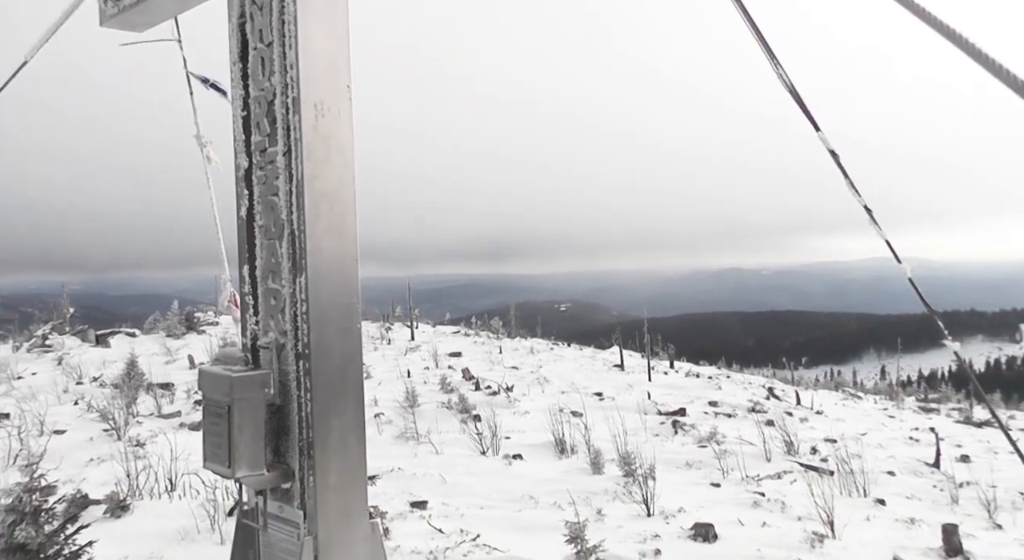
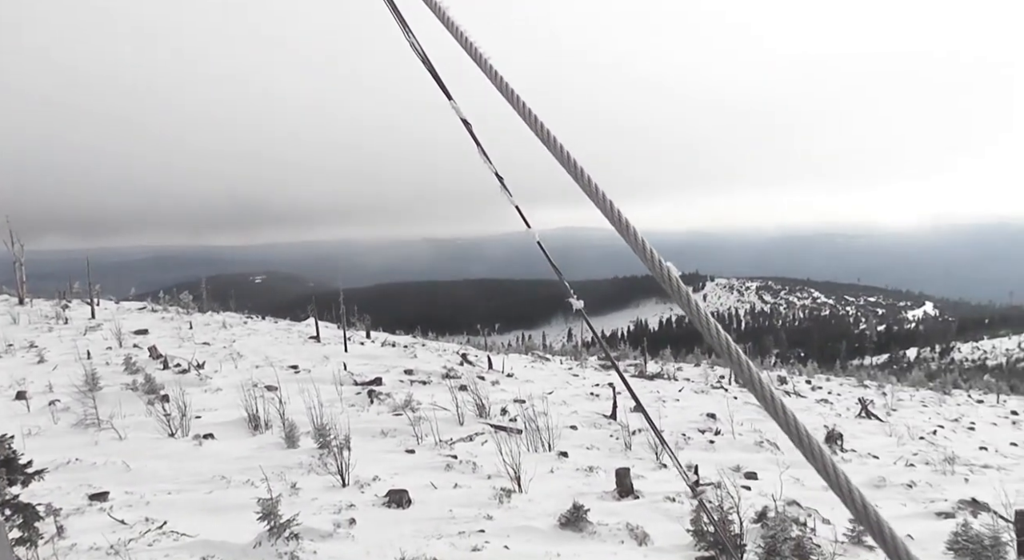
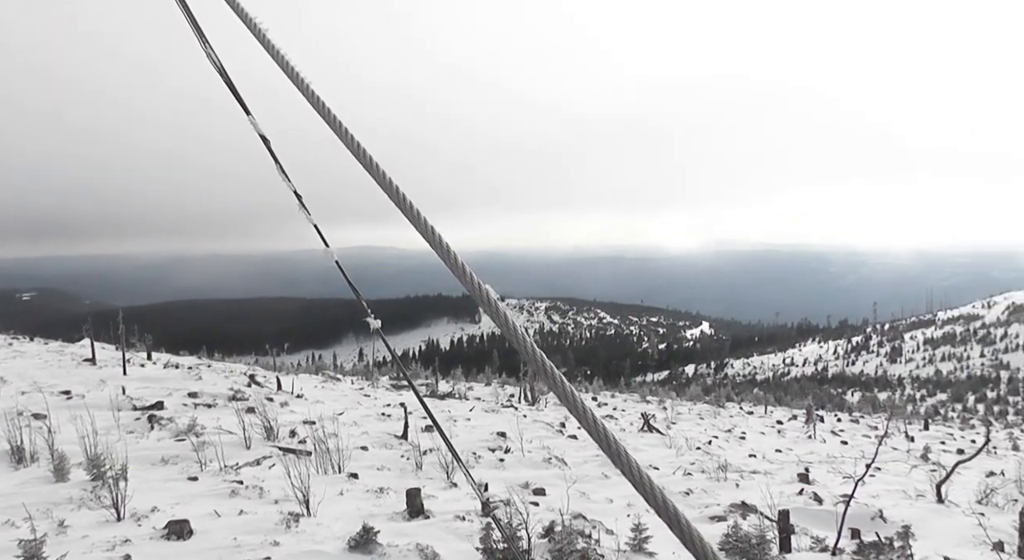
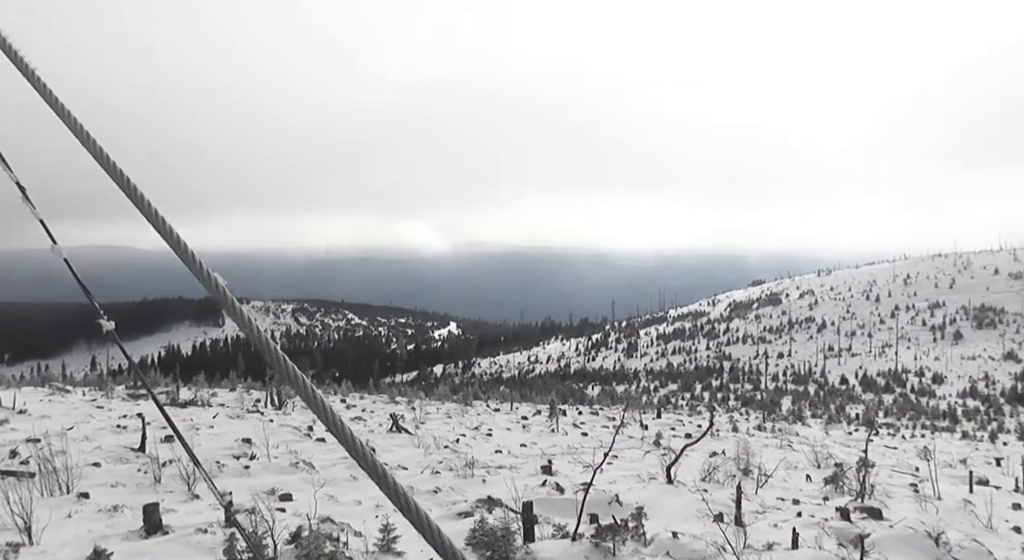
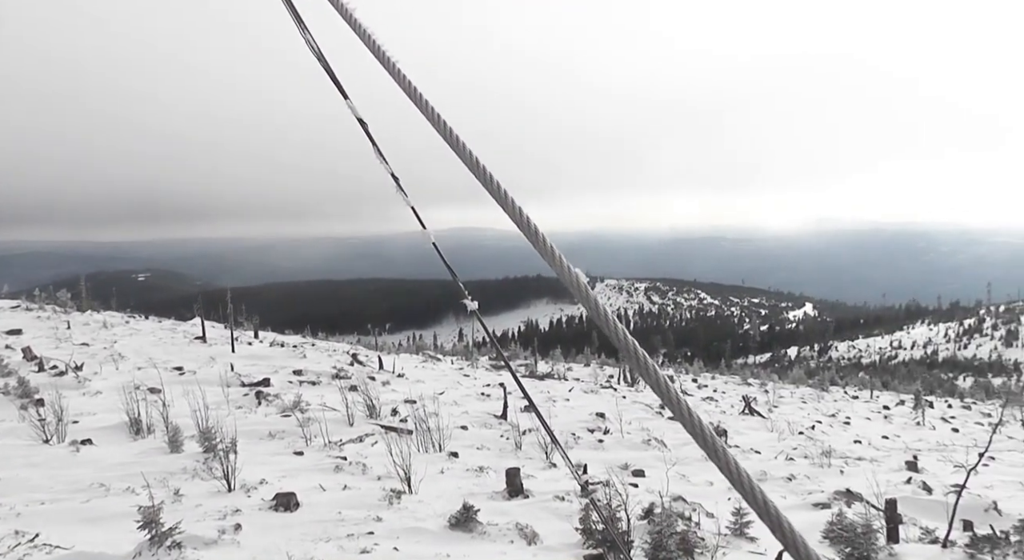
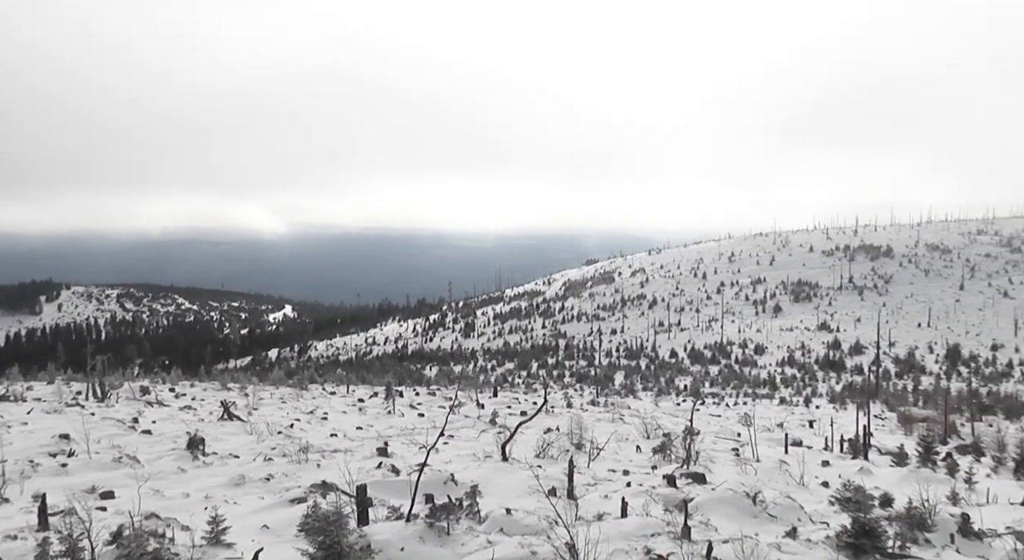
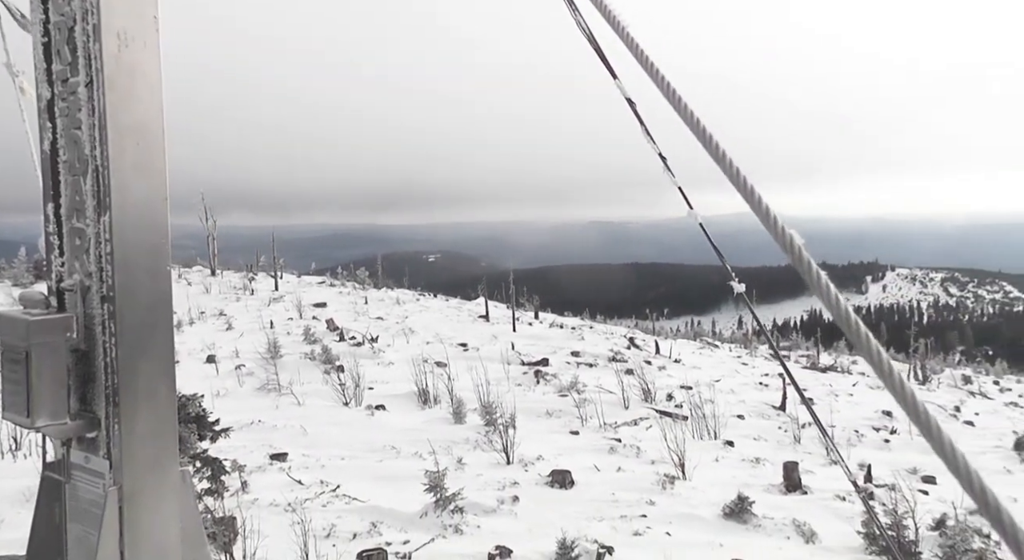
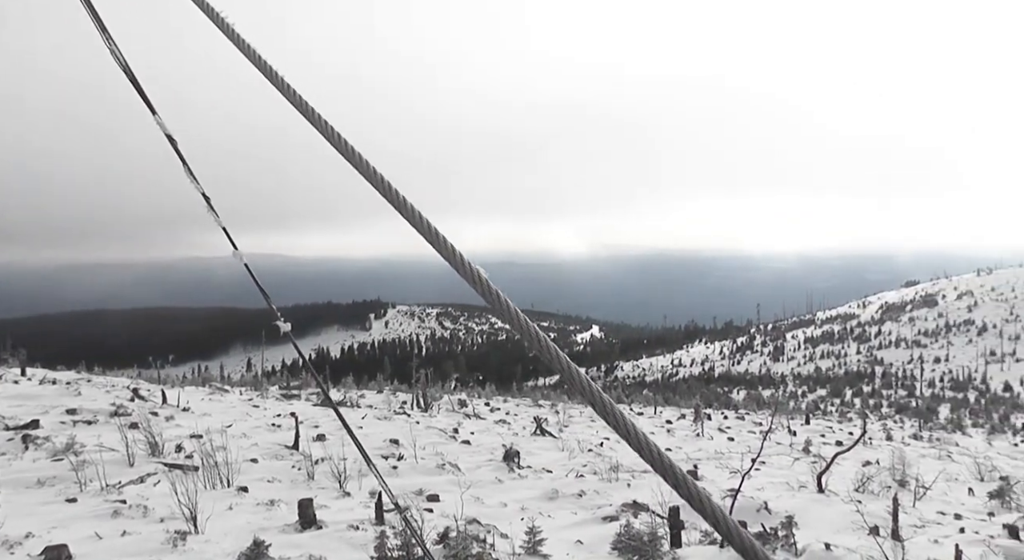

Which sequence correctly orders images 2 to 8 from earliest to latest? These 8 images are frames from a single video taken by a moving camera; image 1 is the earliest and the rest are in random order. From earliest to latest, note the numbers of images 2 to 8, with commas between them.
7, 2, 5, 3, 8, 4, 6
